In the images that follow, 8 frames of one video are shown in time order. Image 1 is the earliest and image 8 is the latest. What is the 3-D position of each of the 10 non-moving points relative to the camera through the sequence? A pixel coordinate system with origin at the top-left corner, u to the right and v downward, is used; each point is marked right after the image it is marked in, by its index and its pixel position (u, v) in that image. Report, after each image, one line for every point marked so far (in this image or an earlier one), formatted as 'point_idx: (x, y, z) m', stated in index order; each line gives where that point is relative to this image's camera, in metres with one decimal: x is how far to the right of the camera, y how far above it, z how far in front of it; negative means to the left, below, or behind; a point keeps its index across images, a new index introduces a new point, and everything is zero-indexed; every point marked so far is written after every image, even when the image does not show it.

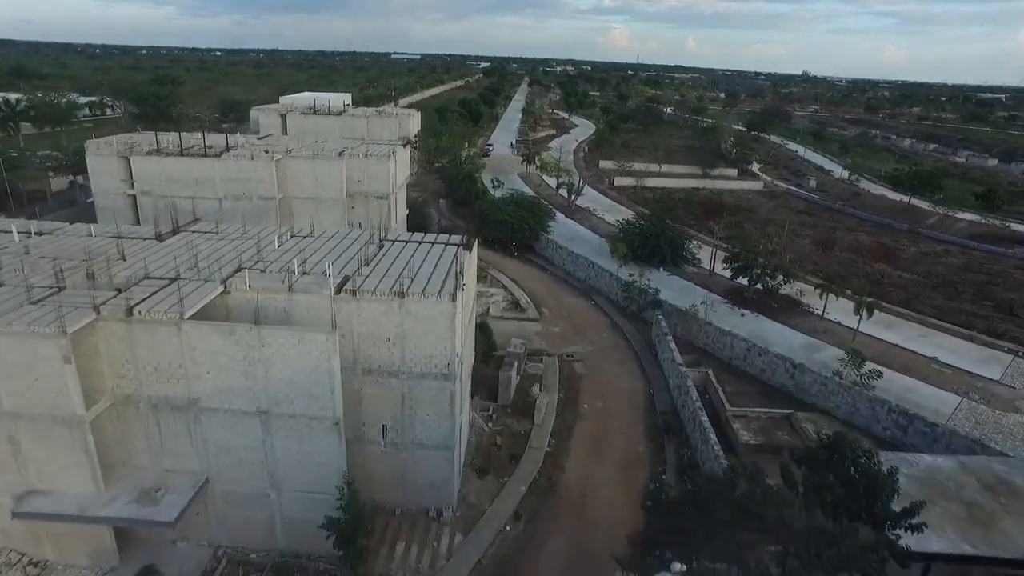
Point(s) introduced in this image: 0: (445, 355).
0: (-1.3, -1.3, +12.8) m
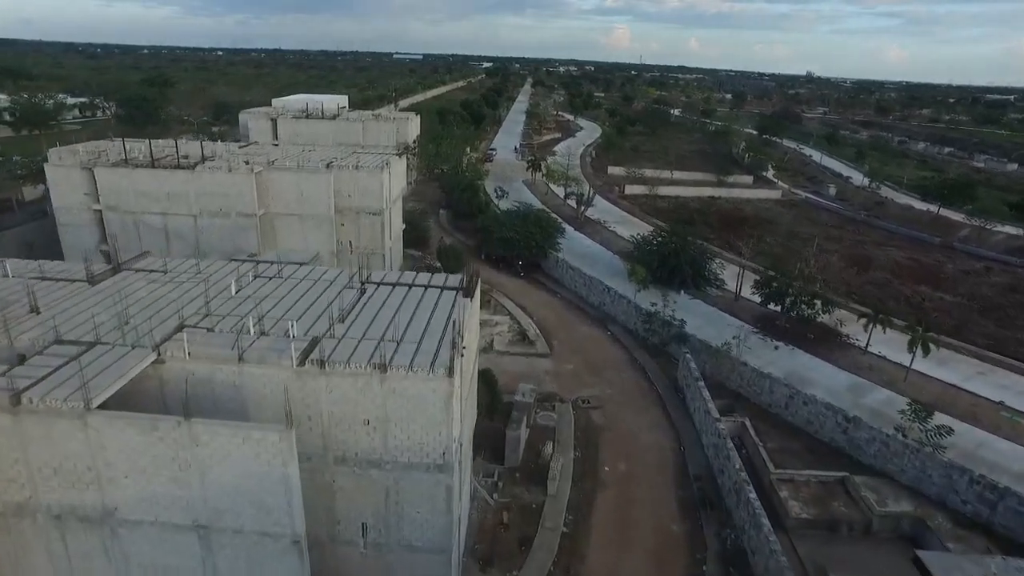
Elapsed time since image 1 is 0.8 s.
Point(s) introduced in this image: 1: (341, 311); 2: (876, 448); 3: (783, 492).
0: (-1.1, -2.4, +10.0) m
1: (-3.0, -0.4, +11.4) m
2: (+9.5, -4.2, +16.6) m
3: (+6.7, -5.0, +15.7) m
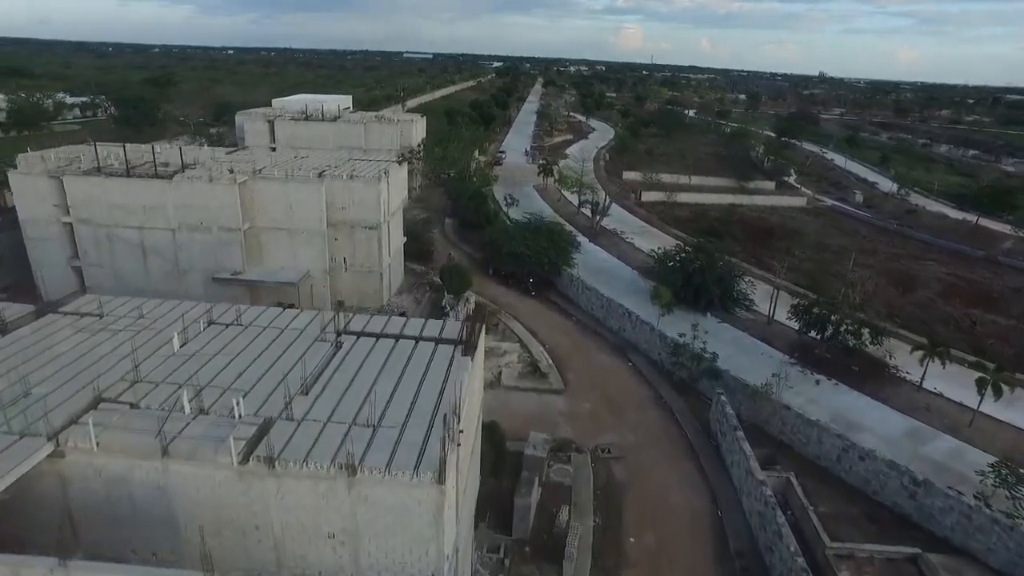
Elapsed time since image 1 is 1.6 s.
0: (-1.0, -3.3, +7.6) m
1: (-2.9, -1.3, +9.0) m
2: (+9.7, -5.1, +14.0) m
3: (+6.9, -5.9, +13.2) m
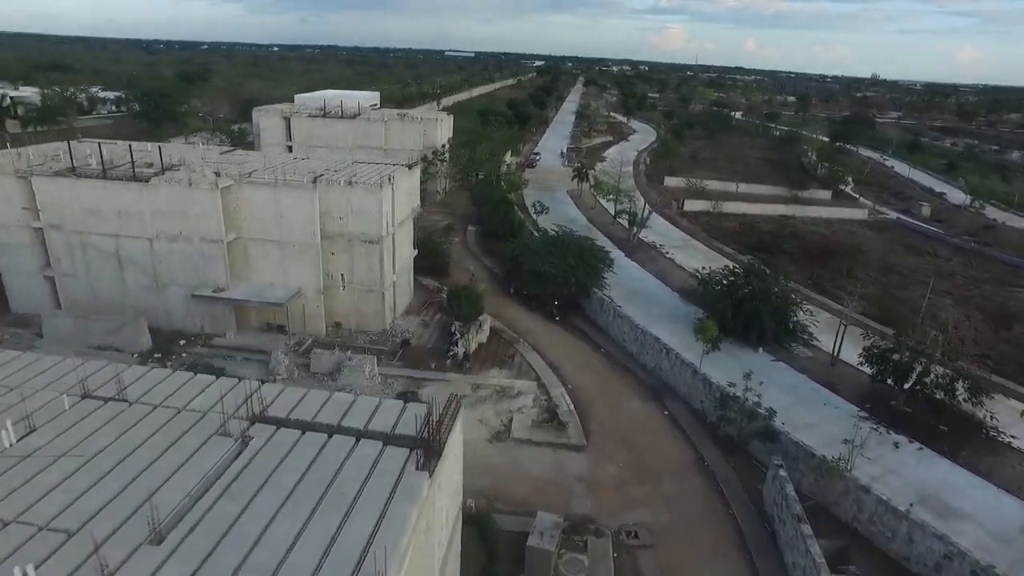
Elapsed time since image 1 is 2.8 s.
0: (-1.4, -4.1, +4.4) m
1: (-3.2, -2.1, +5.9) m
2: (+9.6, -6.2, +10.2) m
3: (+6.7, -7.0, +9.6) m
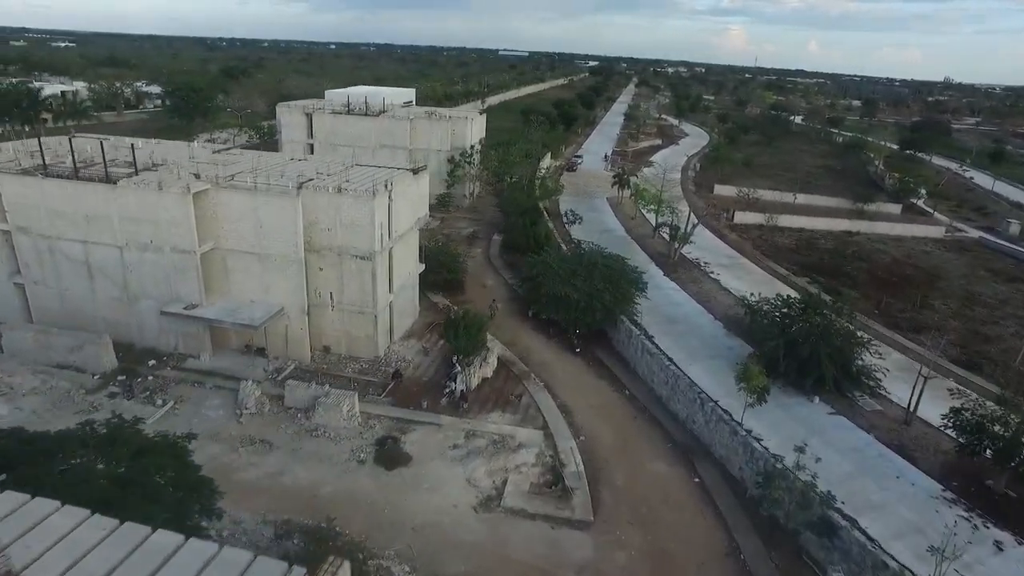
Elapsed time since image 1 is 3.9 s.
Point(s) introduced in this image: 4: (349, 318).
0: (-2.5, -4.8, +1.6) m
1: (-4.1, -2.7, +3.2) m
2: (+8.9, -7.3, +6.6) m
3: (+5.9, -8.0, +6.1) m
4: (-4.9, -0.9, +19.1) m
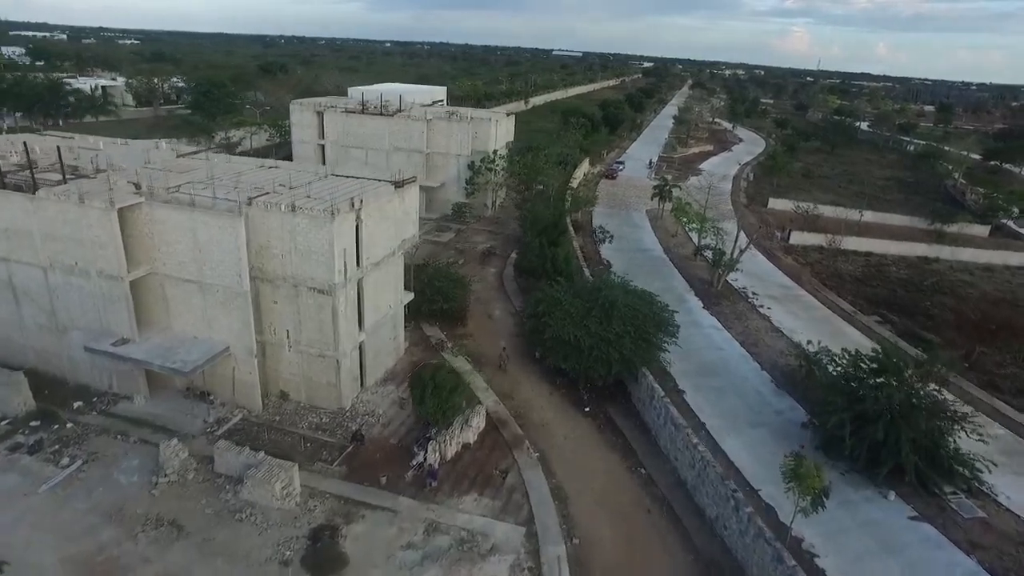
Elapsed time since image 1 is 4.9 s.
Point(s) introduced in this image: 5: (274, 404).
0: (-4.2, -5.8, -1.8) m
1: (-5.5, -3.6, -0.1) m
2: (+7.5, -8.7, +2.3) m
3: (+4.5, -9.2, +2.1) m
4: (-5.1, -1.8, +15.9) m
5: (-6.1, -3.0, +16.3) m
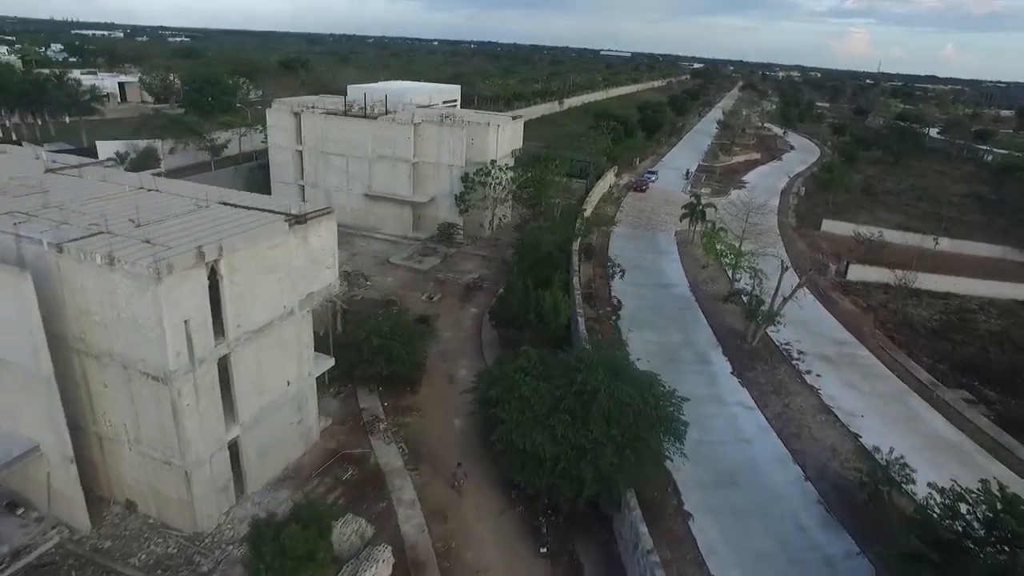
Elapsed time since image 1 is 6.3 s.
0: (-6.8, -7.2, -6.3) m
1: (-8.0, -5.0, -4.5) m
2: (+5.0, -10.4, -3.0) m
3: (+1.9, -10.9, -3.0) m
4: (-6.4, -3.2, +11.3) m
5: (-7.5, -4.3, +11.8) m
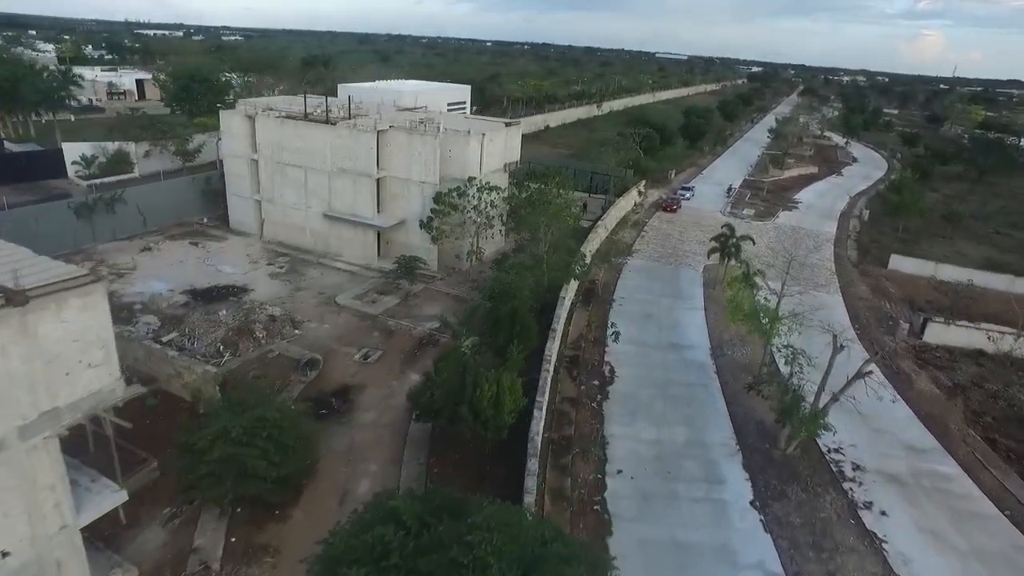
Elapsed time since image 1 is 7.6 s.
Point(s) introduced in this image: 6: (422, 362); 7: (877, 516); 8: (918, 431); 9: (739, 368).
0: (-10.4, -8.5, -11.0) m
1: (-11.3, -6.3, -9.1) m
2: (+1.5, -12.1, -8.6) m
3: (-1.5, -12.5, -8.4) m
4: (-8.5, -4.6, +6.6) m
5: (-9.5, -5.7, +7.2) m
6: (-2.4, -2.0, +17.5) m
7: (+7.3, -4.5, +12.5) m
8: (+9.7, -3.4, +15.2) m
9: (+6.5, -2.2, +17.9) m
